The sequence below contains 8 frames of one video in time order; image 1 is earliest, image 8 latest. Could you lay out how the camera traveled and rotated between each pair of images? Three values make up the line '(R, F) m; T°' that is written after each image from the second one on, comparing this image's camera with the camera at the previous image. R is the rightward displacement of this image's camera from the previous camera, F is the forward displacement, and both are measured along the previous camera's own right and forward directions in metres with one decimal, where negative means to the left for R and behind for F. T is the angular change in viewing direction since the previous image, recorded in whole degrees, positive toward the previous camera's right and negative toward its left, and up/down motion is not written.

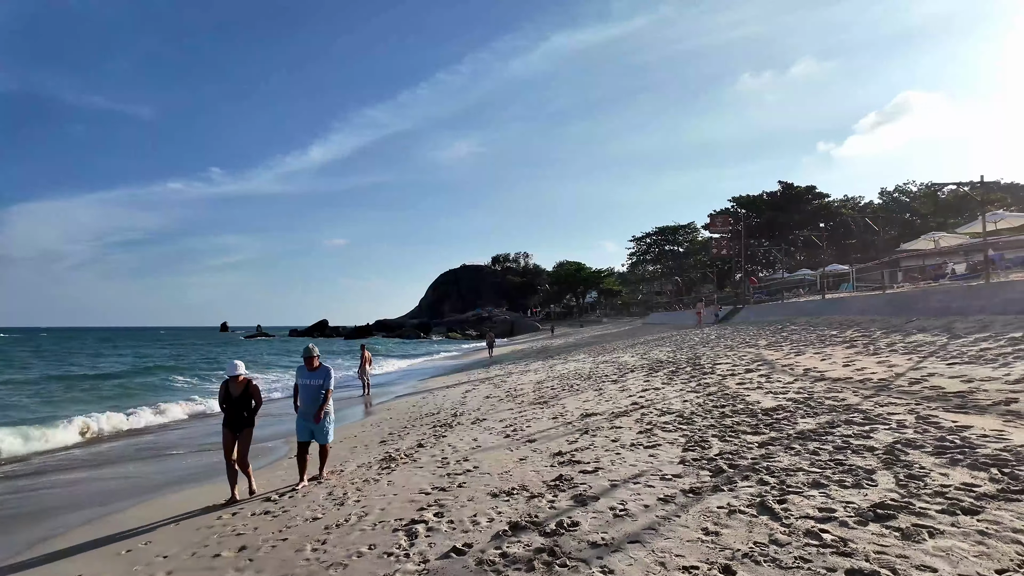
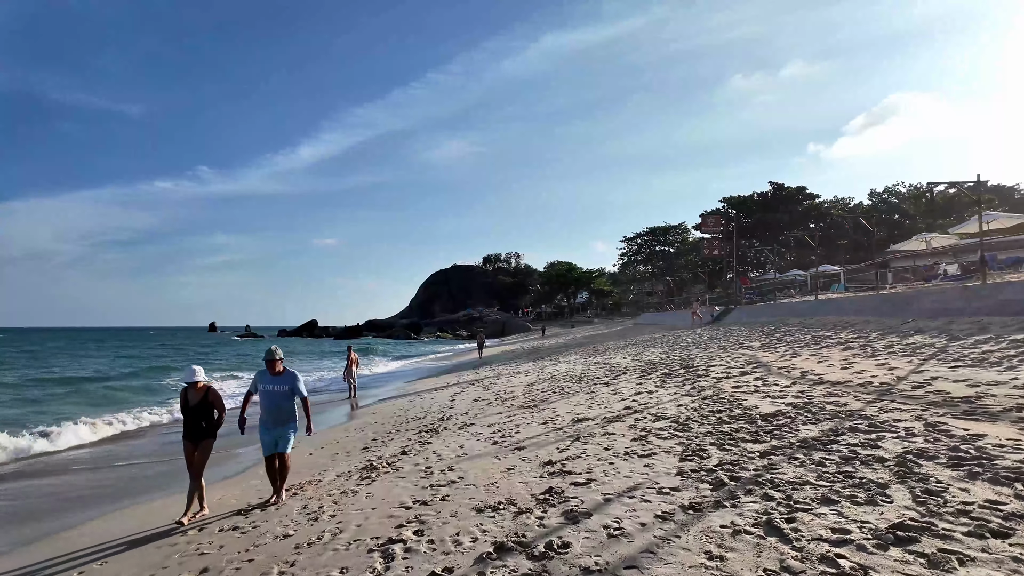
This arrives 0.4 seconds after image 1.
(0.0, +0.3) m; +1°
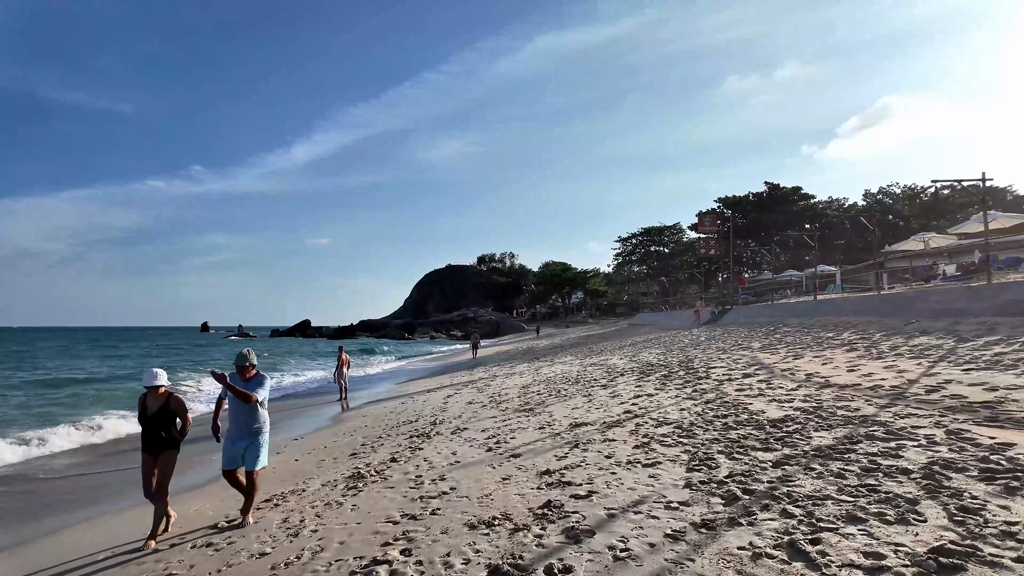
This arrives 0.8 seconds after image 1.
(0.0, +0.3) m; +1°
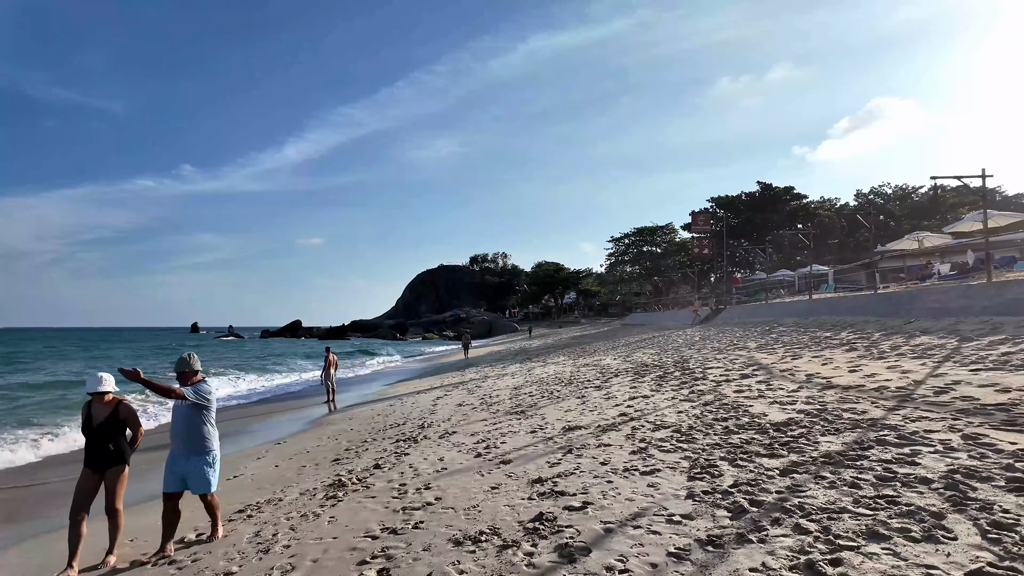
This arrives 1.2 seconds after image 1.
(0.0, +0.3) m; +1°
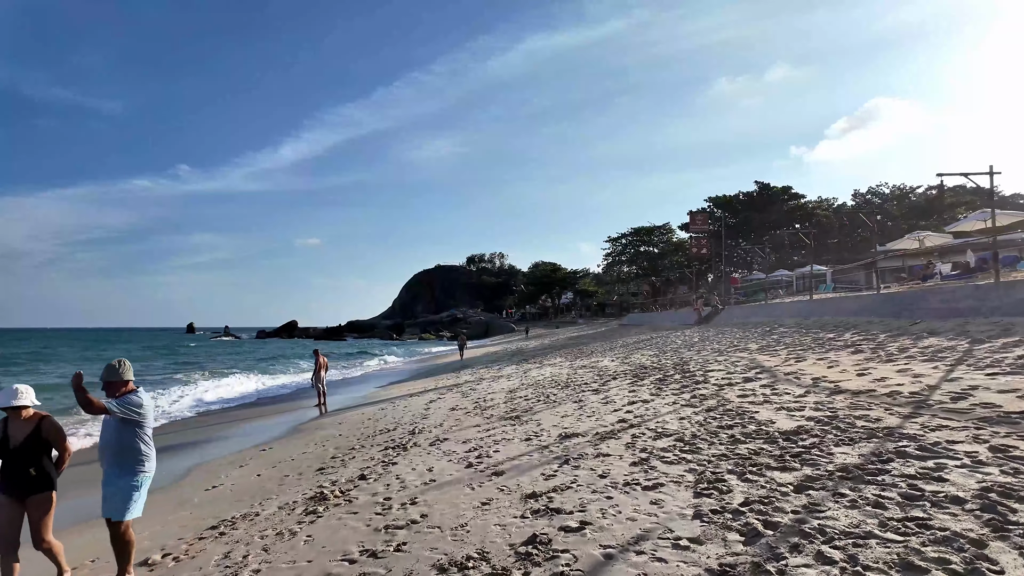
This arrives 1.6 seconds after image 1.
(0.0, +0.4) m; 0°
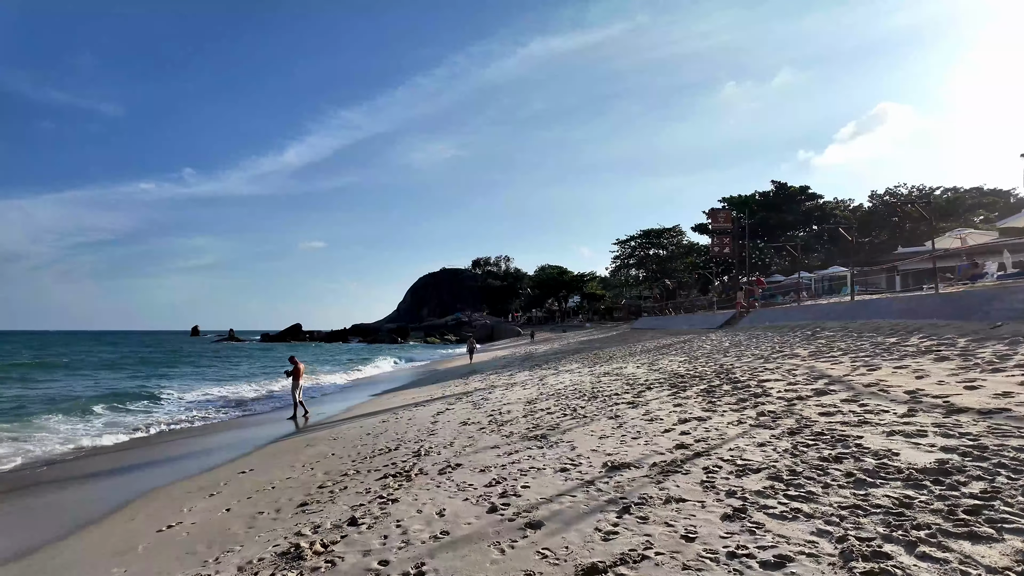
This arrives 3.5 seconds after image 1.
(-0.3, +1.4) m; -1°
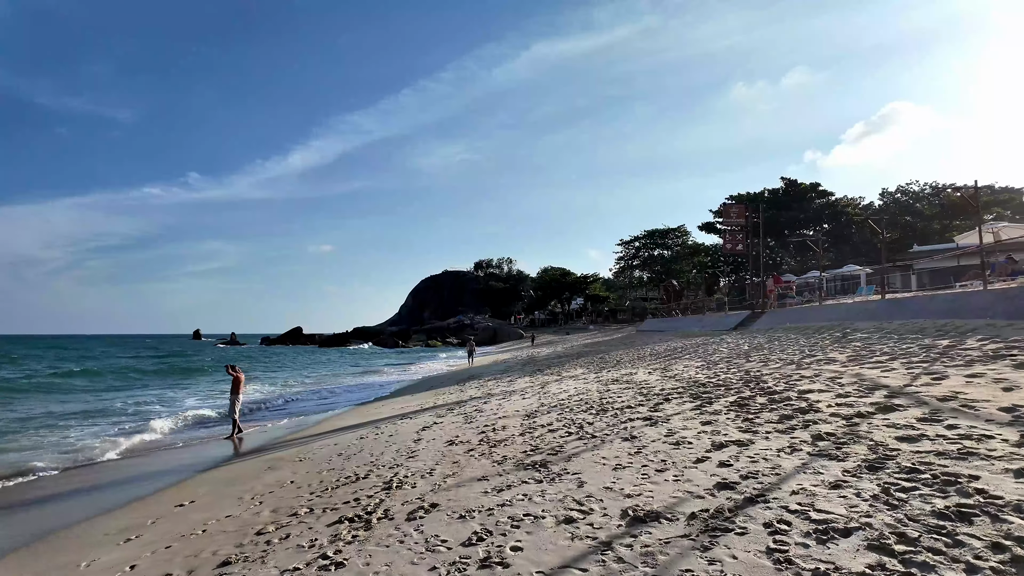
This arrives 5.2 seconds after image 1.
(+0.1, +1.4) m; 0°
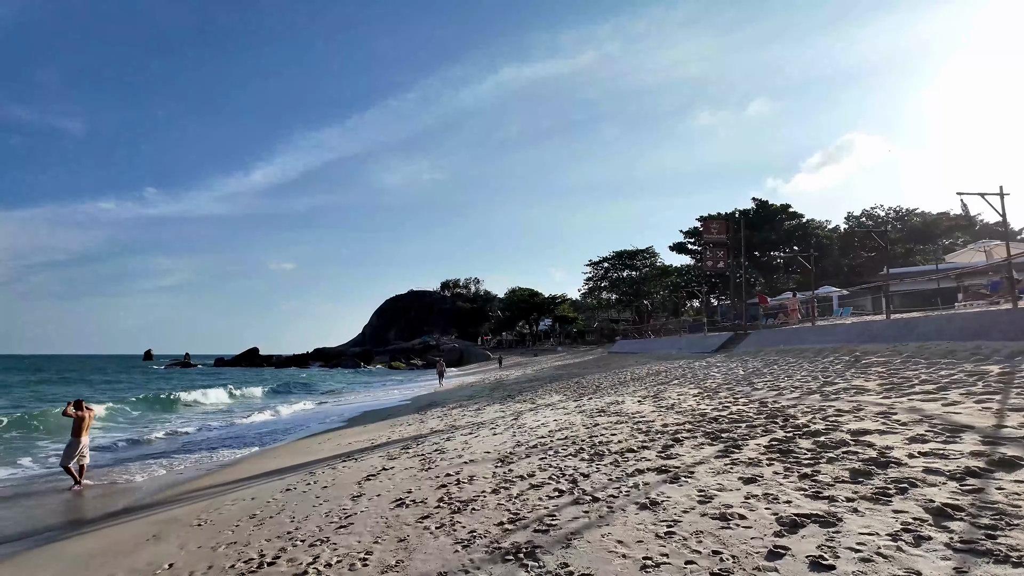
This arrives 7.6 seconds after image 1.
(-0.1, +1.9) m; +4°
